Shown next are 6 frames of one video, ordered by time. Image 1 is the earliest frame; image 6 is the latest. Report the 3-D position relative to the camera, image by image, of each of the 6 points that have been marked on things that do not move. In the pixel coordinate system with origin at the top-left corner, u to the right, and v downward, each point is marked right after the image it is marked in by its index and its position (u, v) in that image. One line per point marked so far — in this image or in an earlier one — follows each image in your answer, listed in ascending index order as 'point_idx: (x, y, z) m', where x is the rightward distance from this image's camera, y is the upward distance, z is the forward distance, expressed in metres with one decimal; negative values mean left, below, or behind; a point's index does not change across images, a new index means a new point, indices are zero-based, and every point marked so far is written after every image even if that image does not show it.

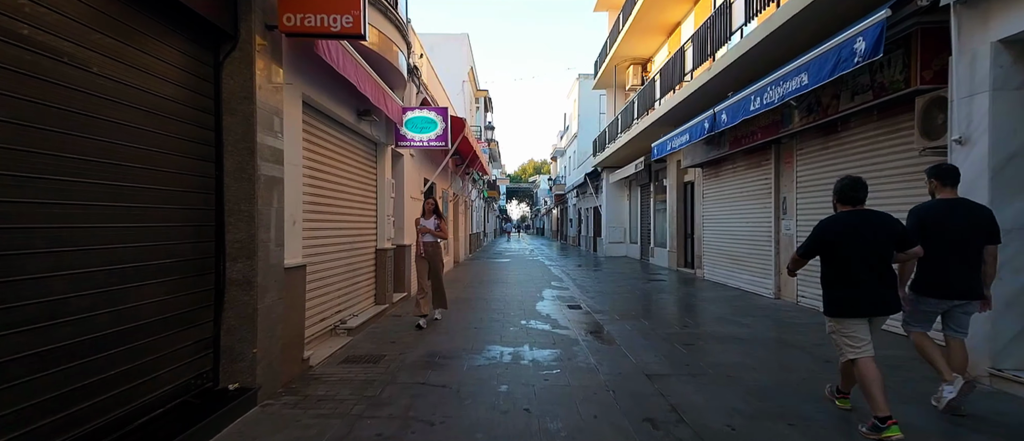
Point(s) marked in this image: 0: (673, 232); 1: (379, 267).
0: (+5.1, -0.4, +14.3) m
1: (-2.1, -0.7, +7.2) m
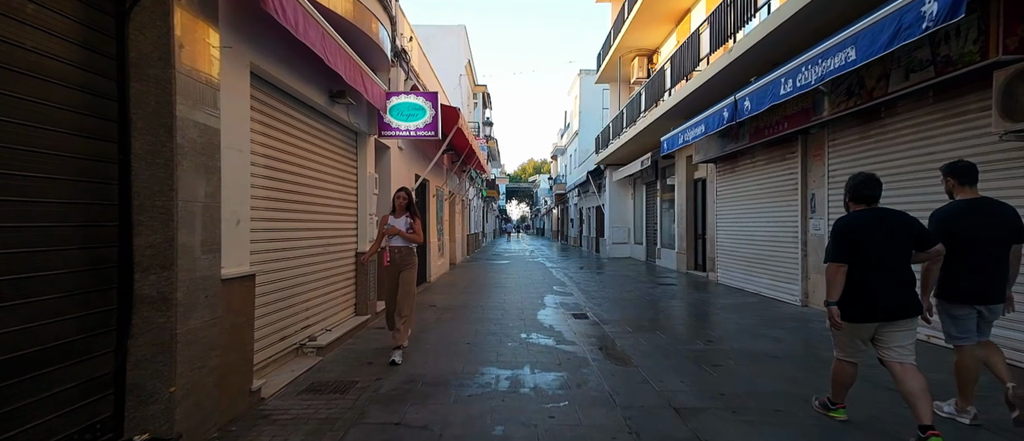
0: (+5.0, -0.4, +13.5) m
1: (-2.1, -0.7, +6.4) m
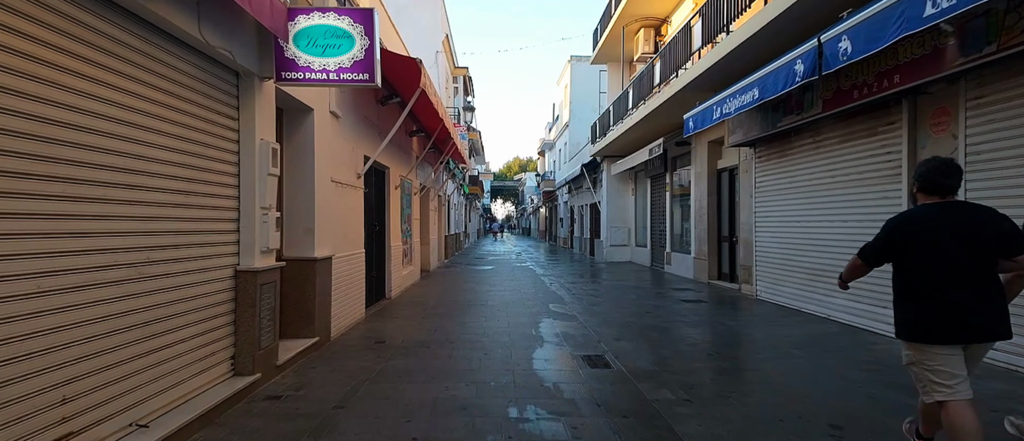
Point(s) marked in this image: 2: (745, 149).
0: (+4.6, -0.3, +11.2) m
1: (-2.3, -0.7, +3.9) m
2: (+4.7, +1.4, +9.2) m
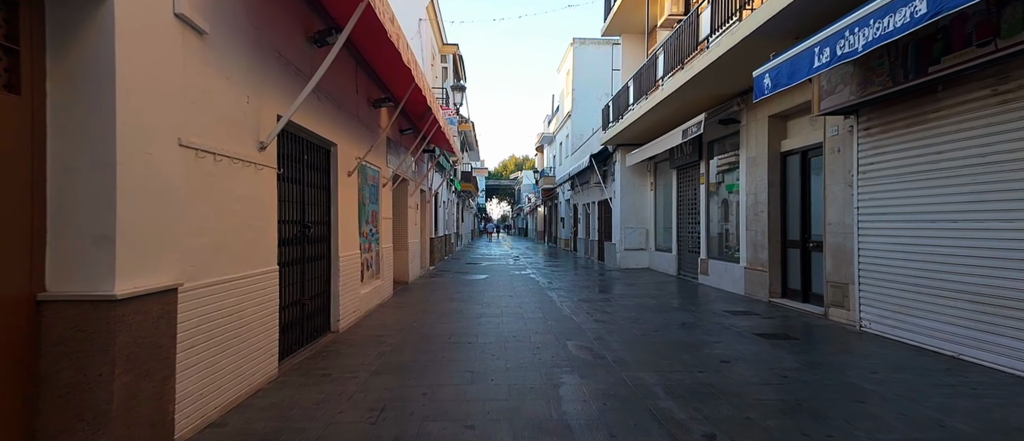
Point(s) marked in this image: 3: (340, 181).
0: (+4.6, -0.3, +8.6) m
1: (-2.2, -0.7, +1.2) m
2: (+4.7, +1.5, +6.6) m
3: (-2.4, +0.6, +6.5) m
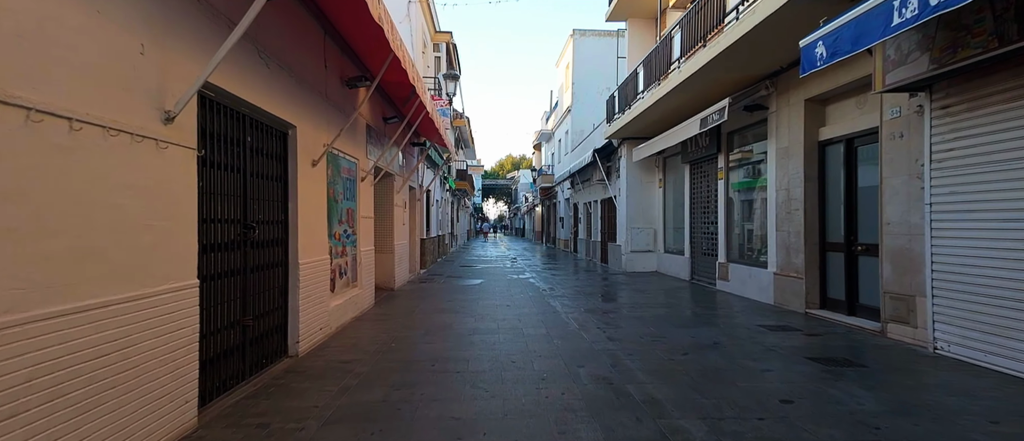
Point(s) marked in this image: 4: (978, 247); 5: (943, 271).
0: (+4.6, -0.3, +7.5) m
1: (-2.2, -0.7, +0.1) m
2: (+4.7, +1.5, +5.5) m
3: (-2.4, +0.6, +5.3) m
4: (+4.6, -0.3, +4.5) m
5: (+4.6, -0.5, +5.0) m
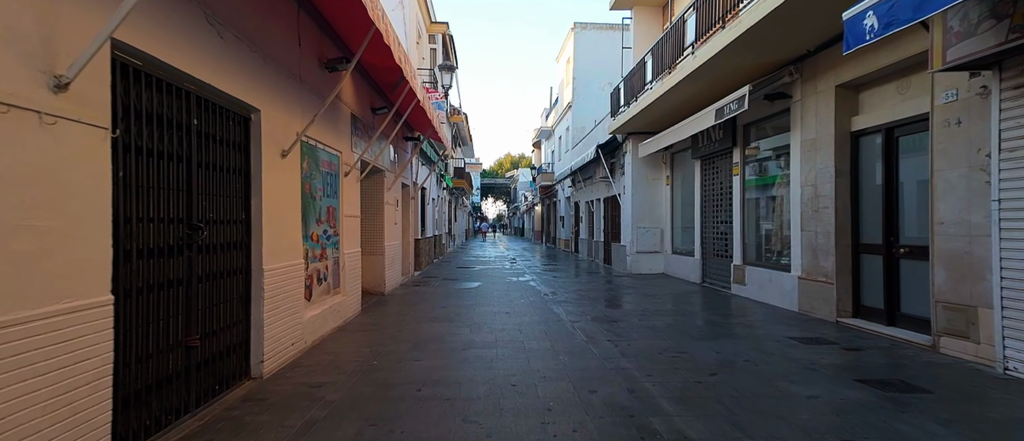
0: (+4.6, -0.3, +6.8) m
1: (-2.2, -0.7, -0.7) m
2: (+4.7, +1.5, +4.8) m
3: (-2.4, +0.6, +4.6) m
4: (+4.6, -0.3, +3.8) m
5: (+4.6, -0.5, +4.3) m
